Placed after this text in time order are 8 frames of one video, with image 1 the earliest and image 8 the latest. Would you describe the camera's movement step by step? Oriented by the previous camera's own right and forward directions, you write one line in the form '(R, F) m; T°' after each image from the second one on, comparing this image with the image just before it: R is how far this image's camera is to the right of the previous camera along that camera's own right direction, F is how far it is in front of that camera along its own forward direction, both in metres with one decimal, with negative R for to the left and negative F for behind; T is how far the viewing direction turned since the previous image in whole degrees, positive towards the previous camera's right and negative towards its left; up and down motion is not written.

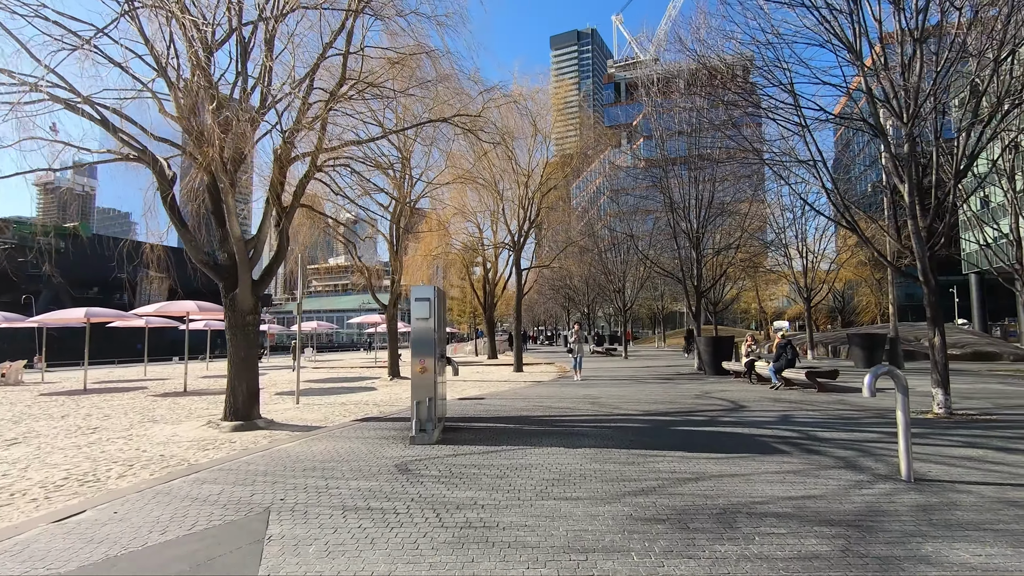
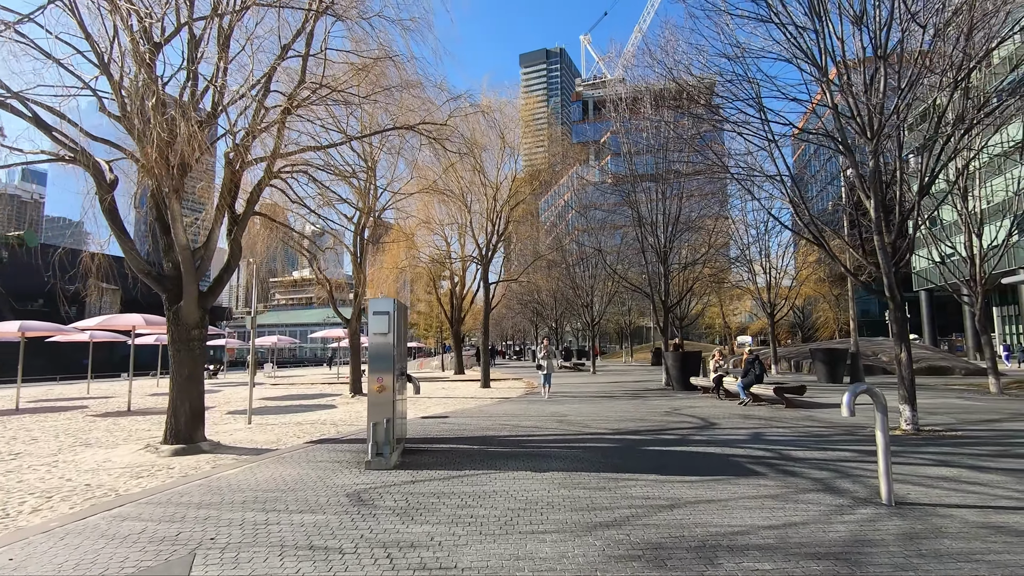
(0.0, +0.3) m; +3°
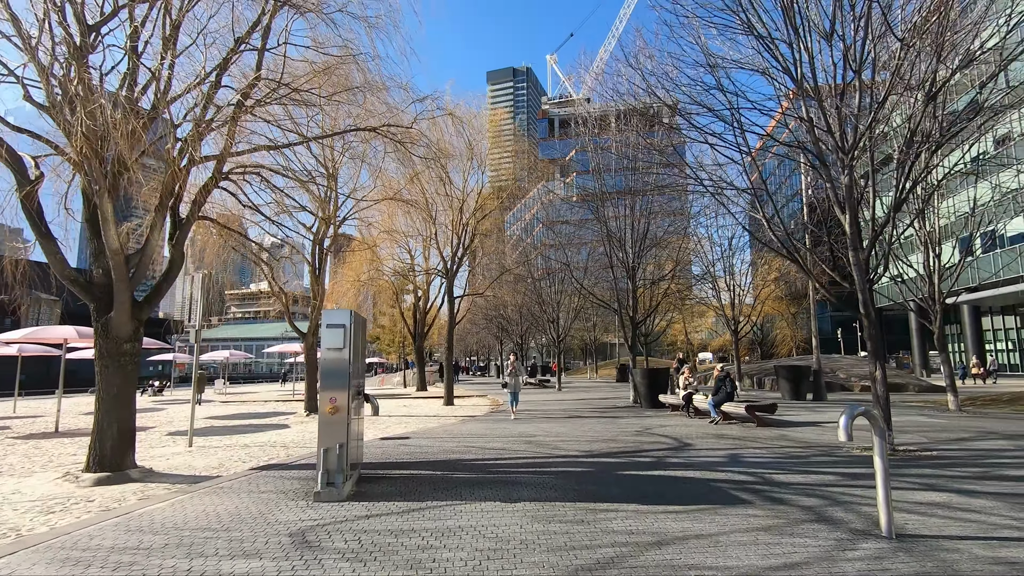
(-0.1, +0.5) m; +4°
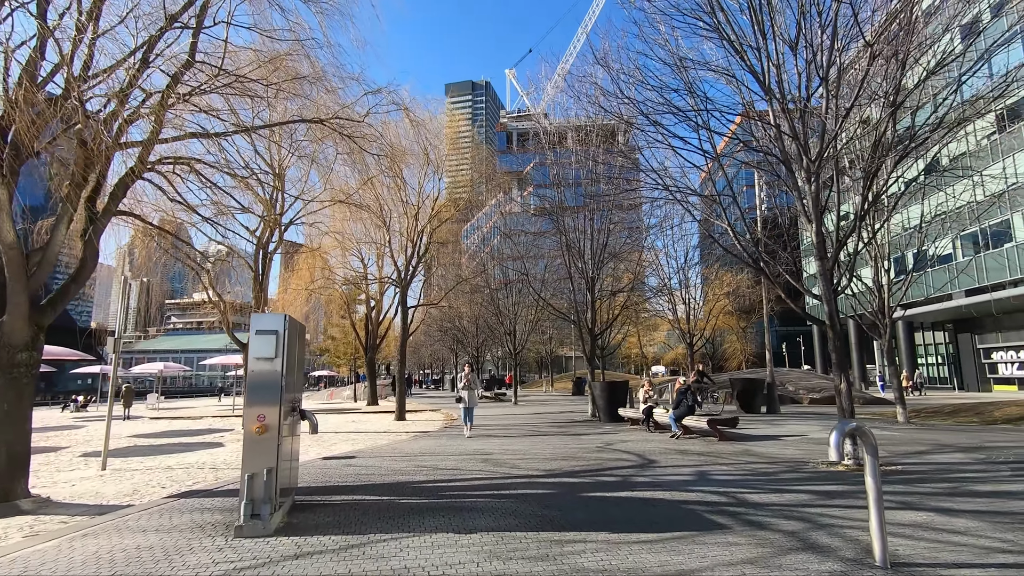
(0.0, +0.5) m; +5°
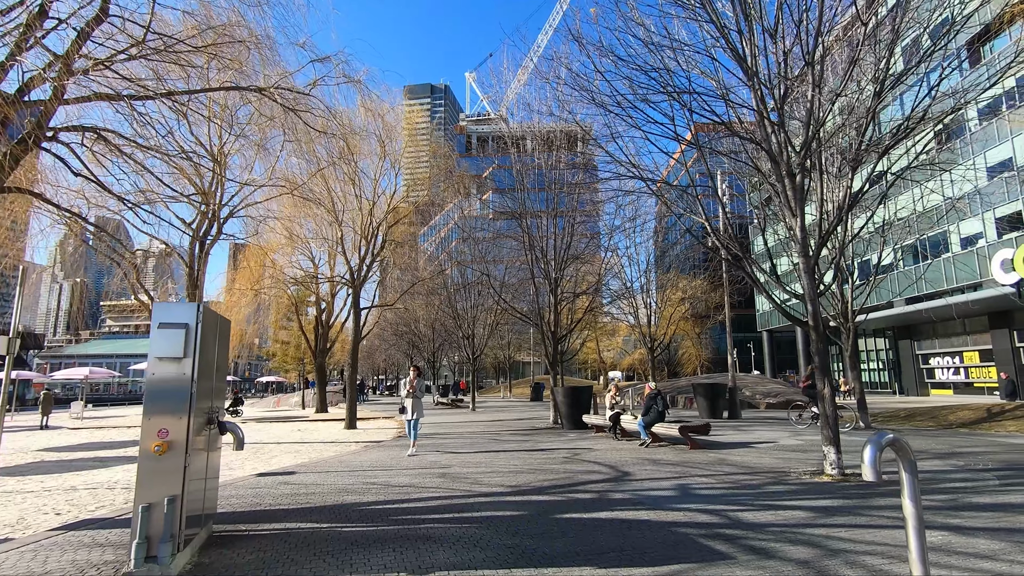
(-0.1, +0.8) m; +5°
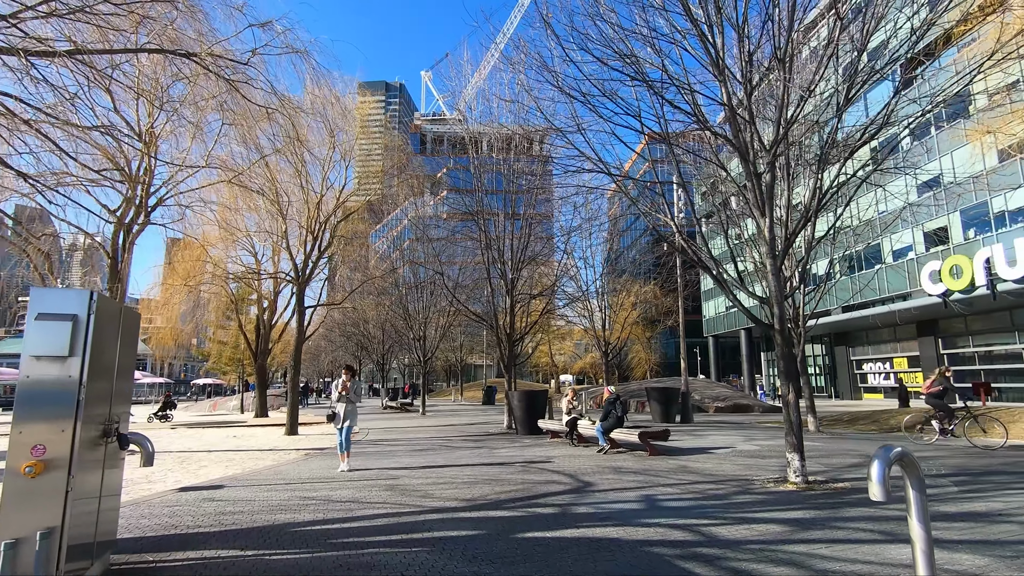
(-0.1, +0.5) m; +5°
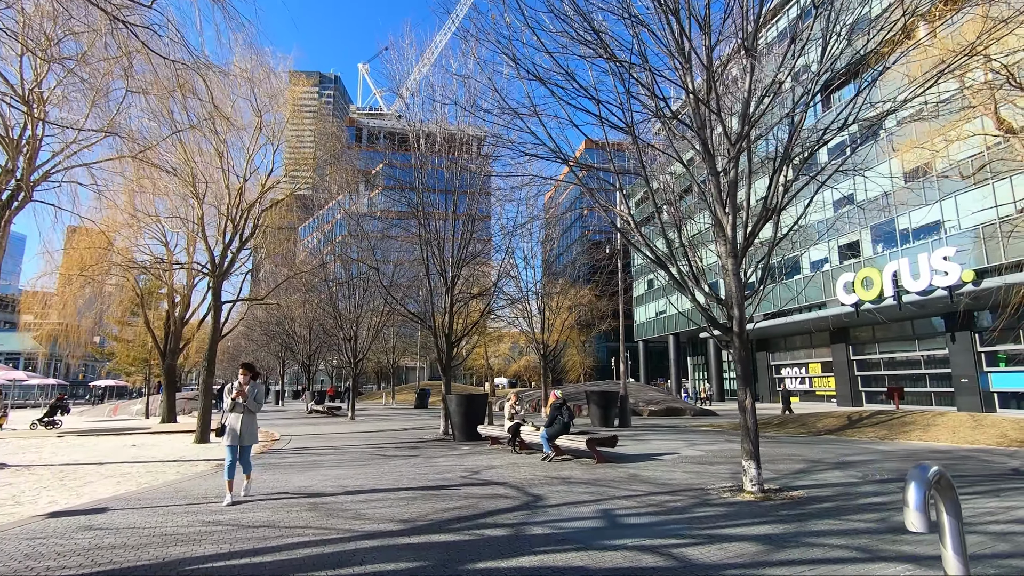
(-0.2, +0.7) m; +7°
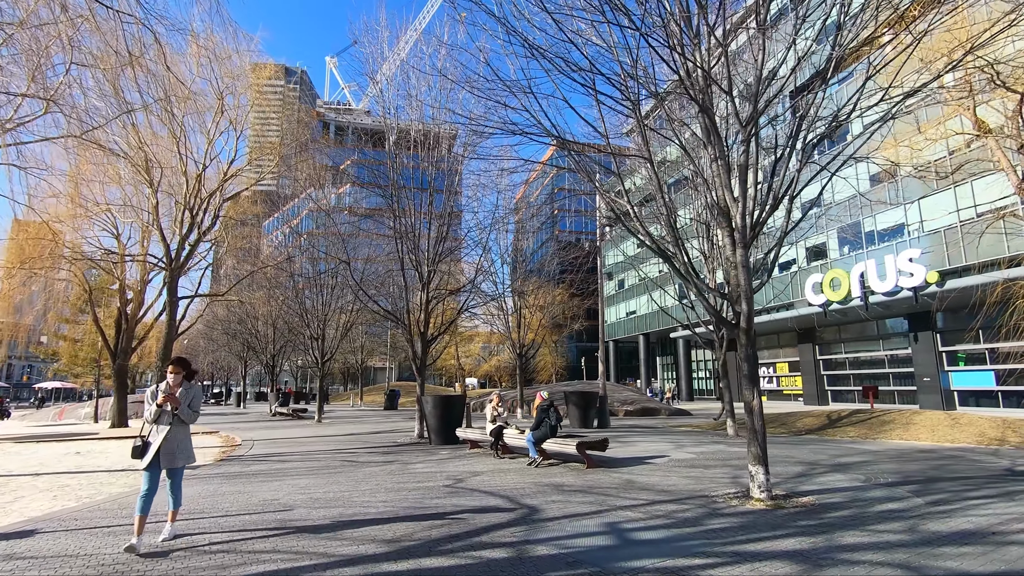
(-0.3, +0.6) m; +3°
